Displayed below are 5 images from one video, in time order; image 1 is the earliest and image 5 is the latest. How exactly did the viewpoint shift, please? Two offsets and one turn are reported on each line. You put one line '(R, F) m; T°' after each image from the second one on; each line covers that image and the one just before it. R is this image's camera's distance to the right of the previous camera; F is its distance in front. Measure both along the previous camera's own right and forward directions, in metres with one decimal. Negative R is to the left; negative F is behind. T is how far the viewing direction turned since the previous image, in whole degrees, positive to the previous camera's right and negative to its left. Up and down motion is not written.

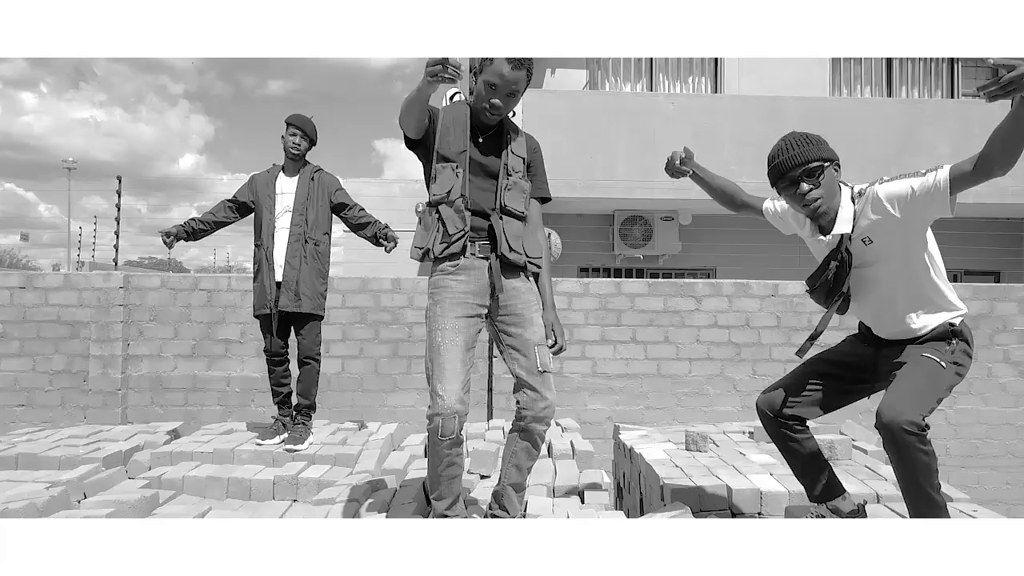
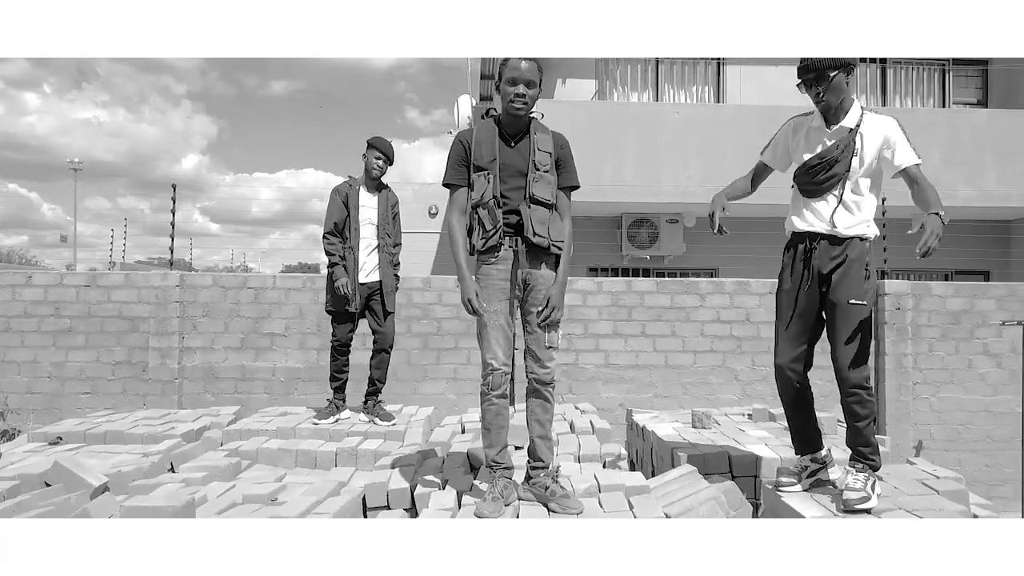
(-0.2, -0.6) m; 0°
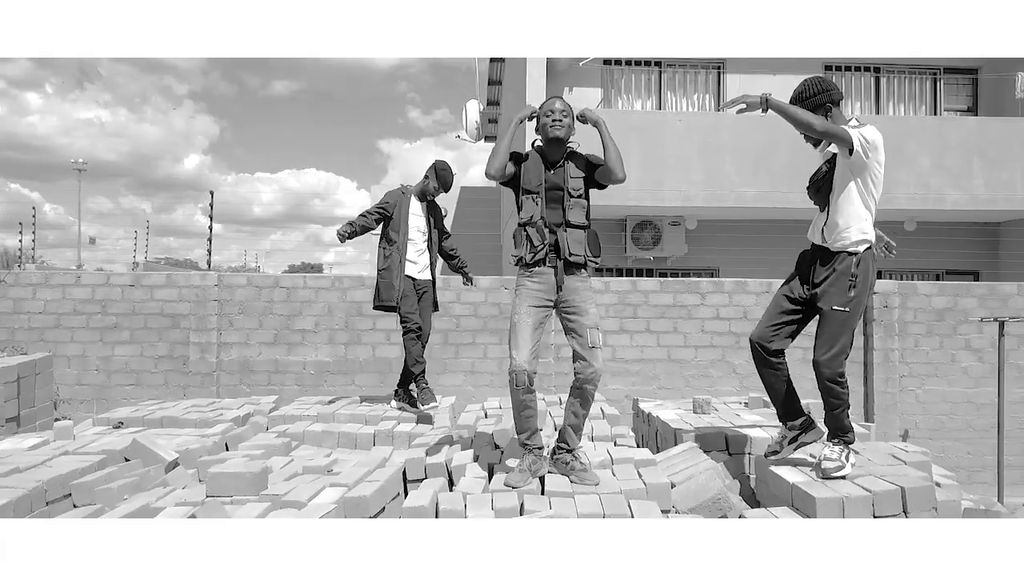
(-0.1, -0.5) m; 0°
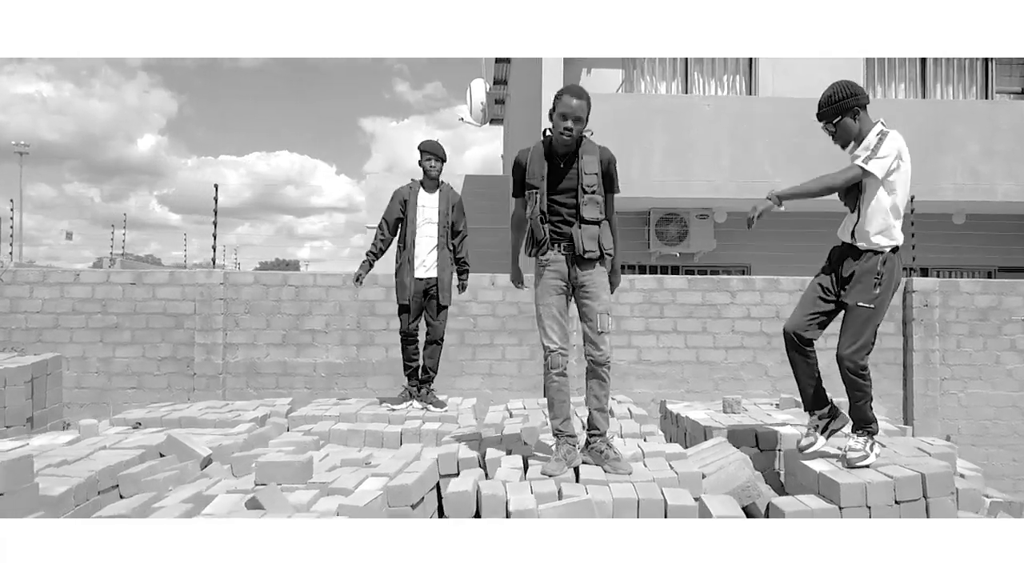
(-0.2, +0.3) m; 0°
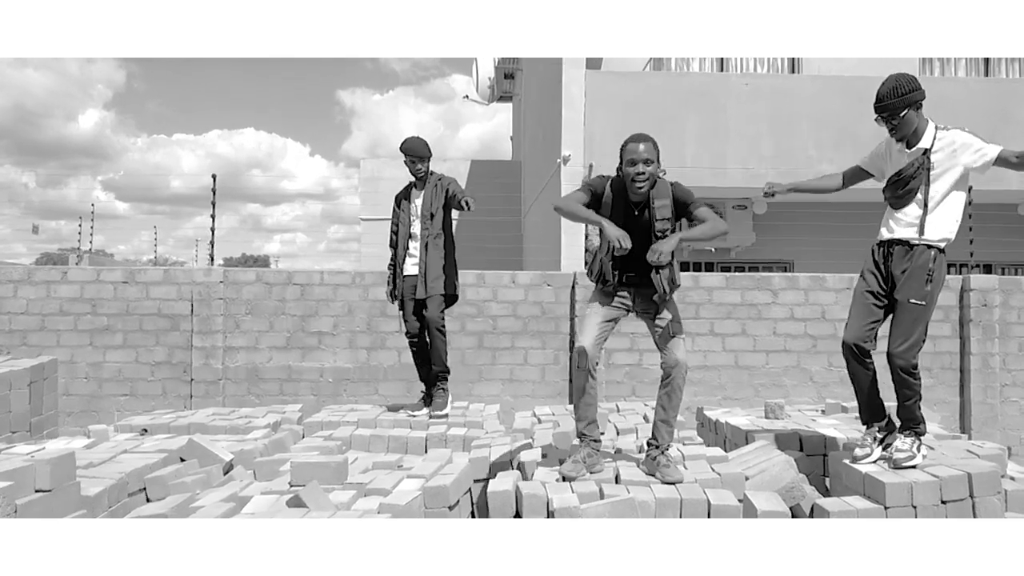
(-0.2, +0.5) m; 0°
